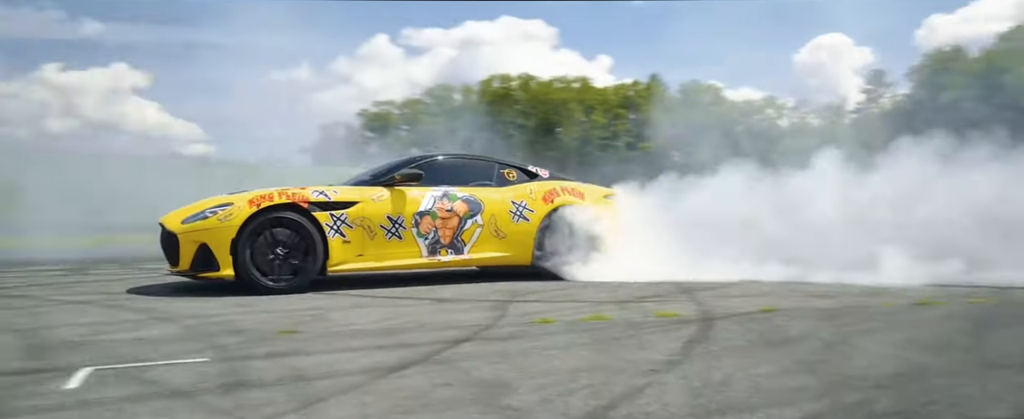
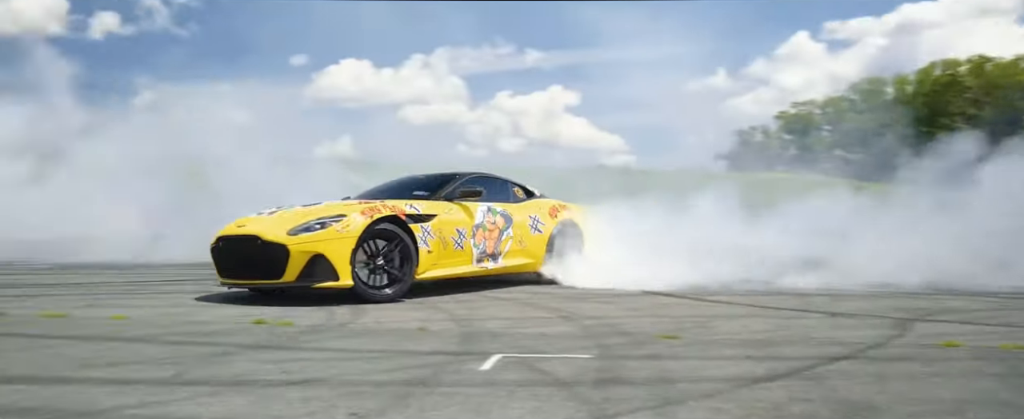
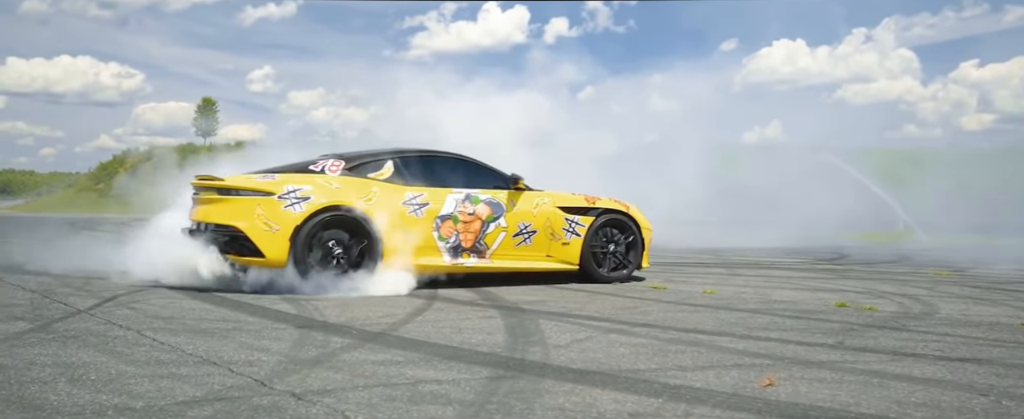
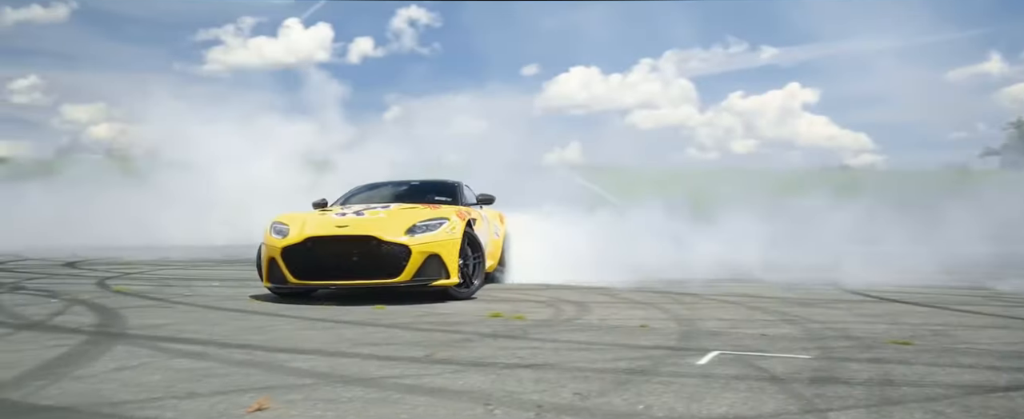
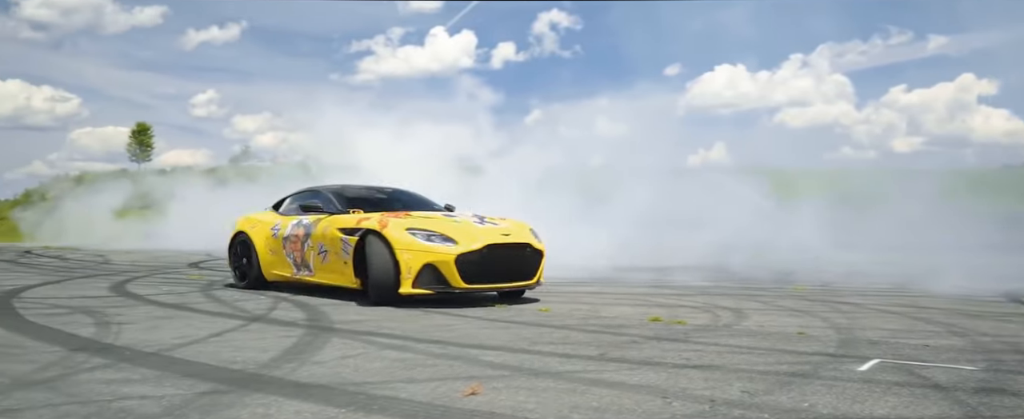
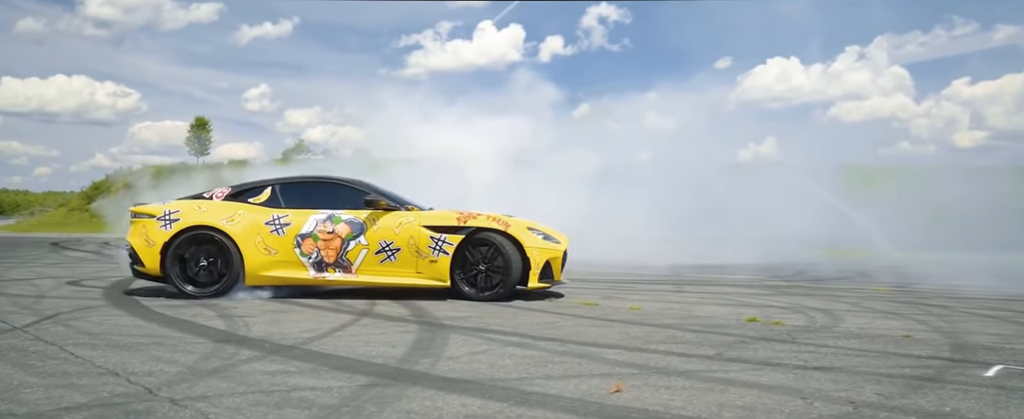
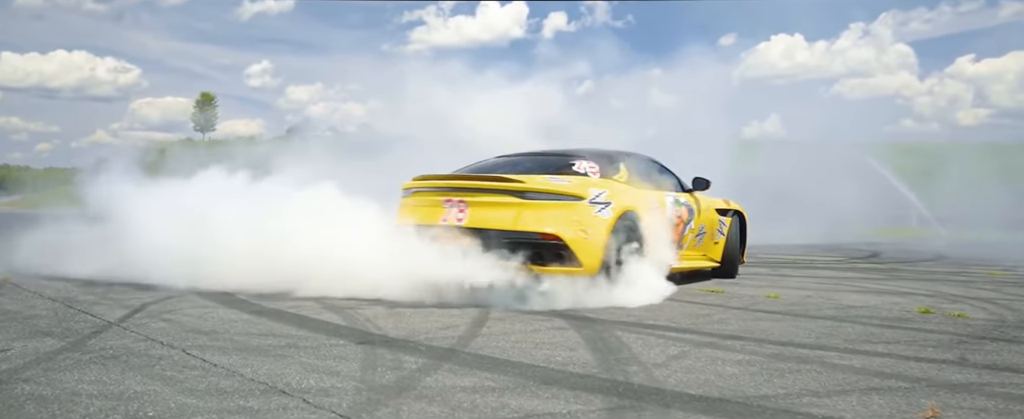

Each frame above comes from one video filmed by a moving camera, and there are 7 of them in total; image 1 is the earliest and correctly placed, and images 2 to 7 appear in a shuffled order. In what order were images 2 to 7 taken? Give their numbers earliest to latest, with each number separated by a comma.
2, 4, 5, 6, 3, 7
